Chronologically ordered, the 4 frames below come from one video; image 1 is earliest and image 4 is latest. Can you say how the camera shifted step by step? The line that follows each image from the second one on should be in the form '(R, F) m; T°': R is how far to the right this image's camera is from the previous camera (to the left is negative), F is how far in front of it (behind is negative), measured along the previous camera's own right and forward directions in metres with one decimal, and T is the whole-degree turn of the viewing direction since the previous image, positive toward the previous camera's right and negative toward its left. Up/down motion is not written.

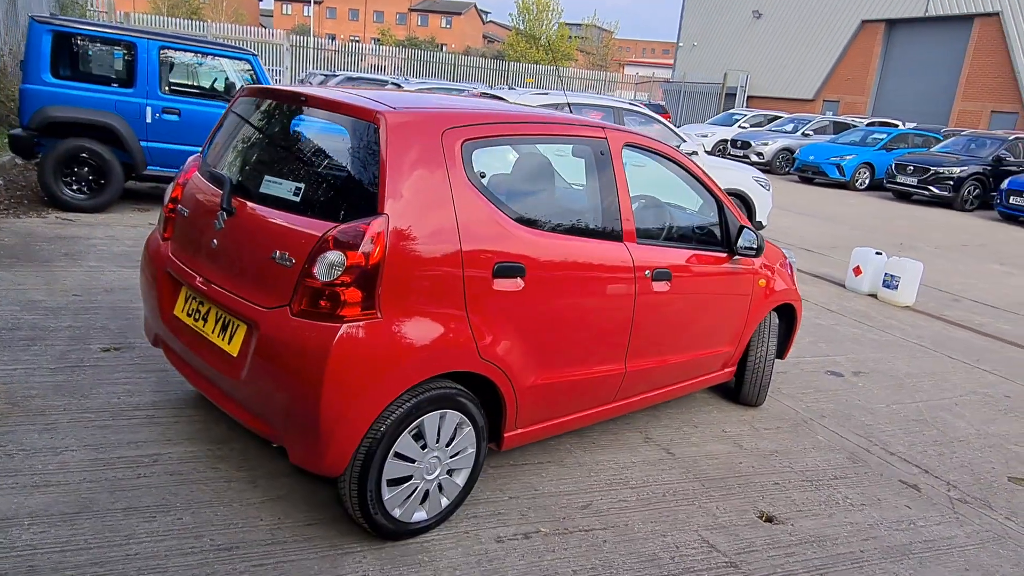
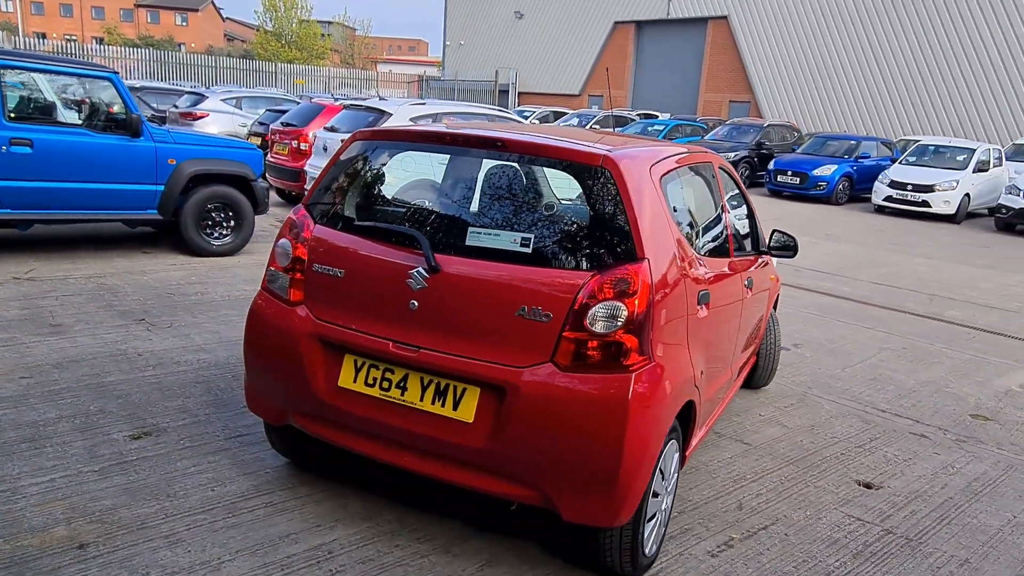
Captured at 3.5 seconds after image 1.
(-1.8, +0.3) m; +18°
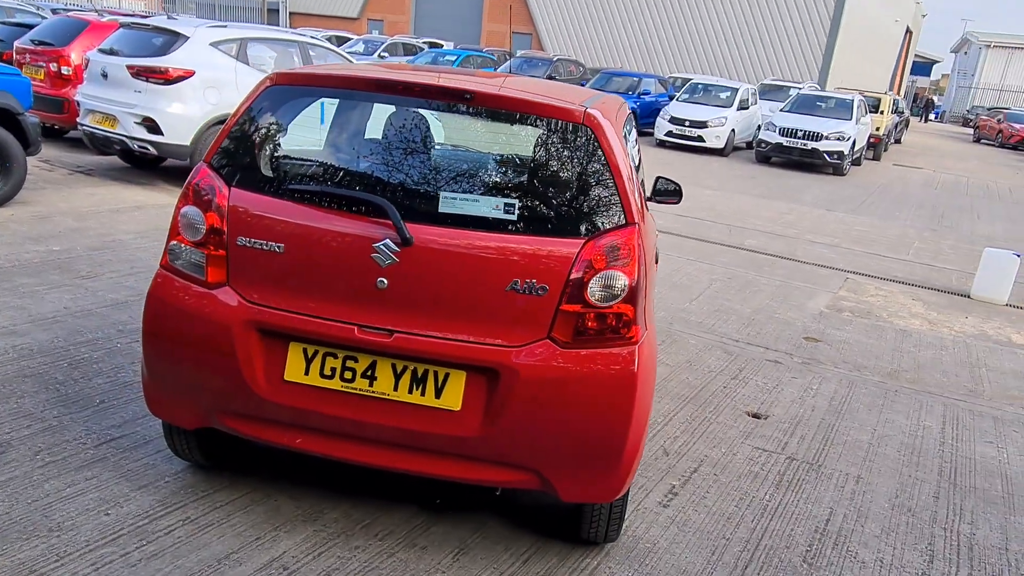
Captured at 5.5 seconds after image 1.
(-0.7, +0.4) m; +17°
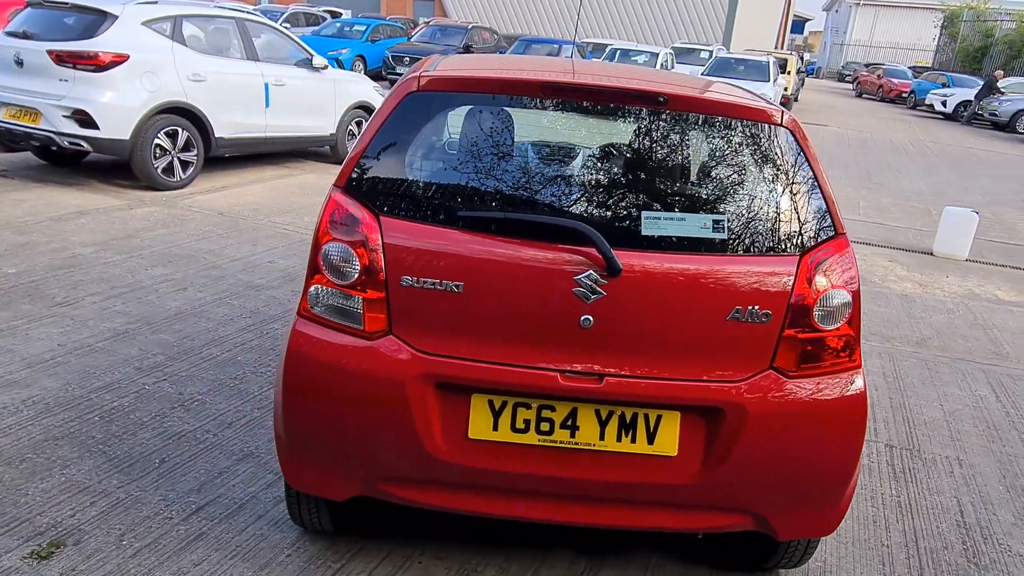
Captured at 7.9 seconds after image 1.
(-0.9, +0.4) m; +8°
